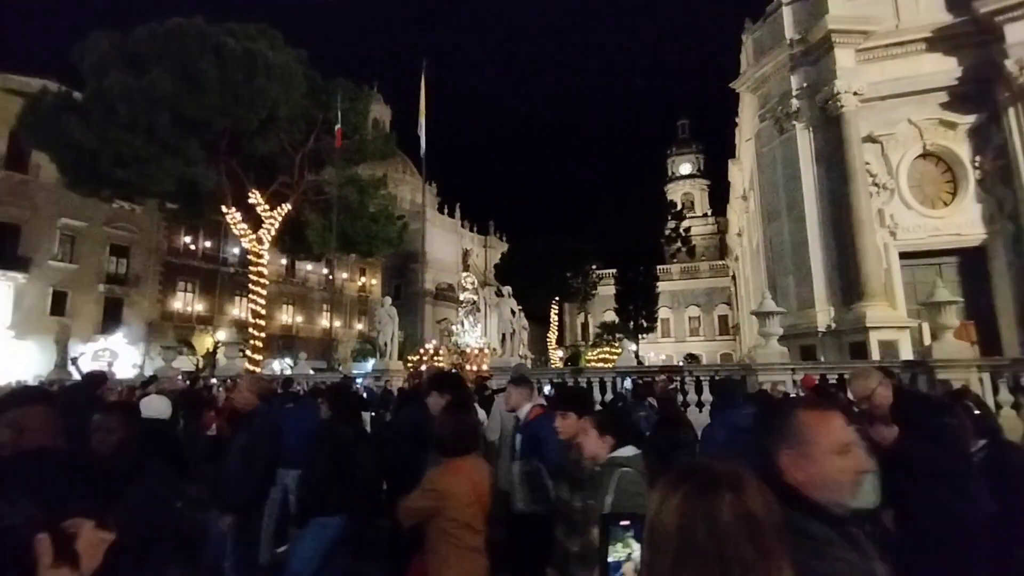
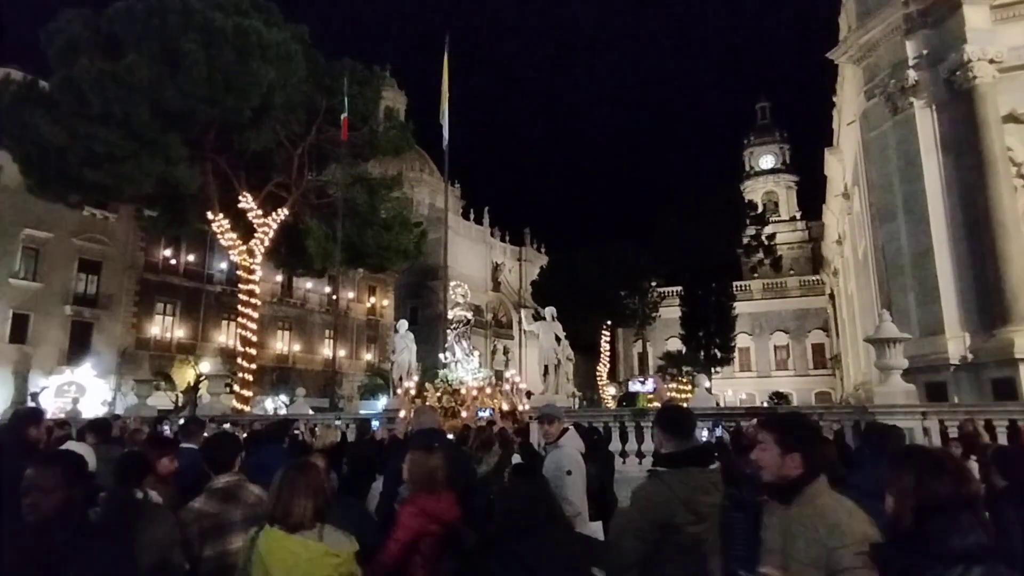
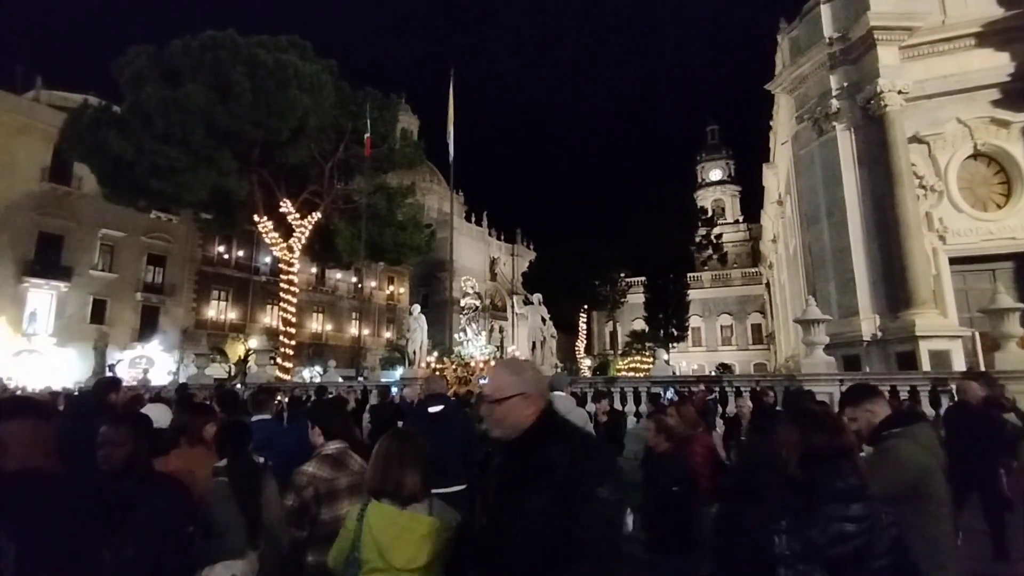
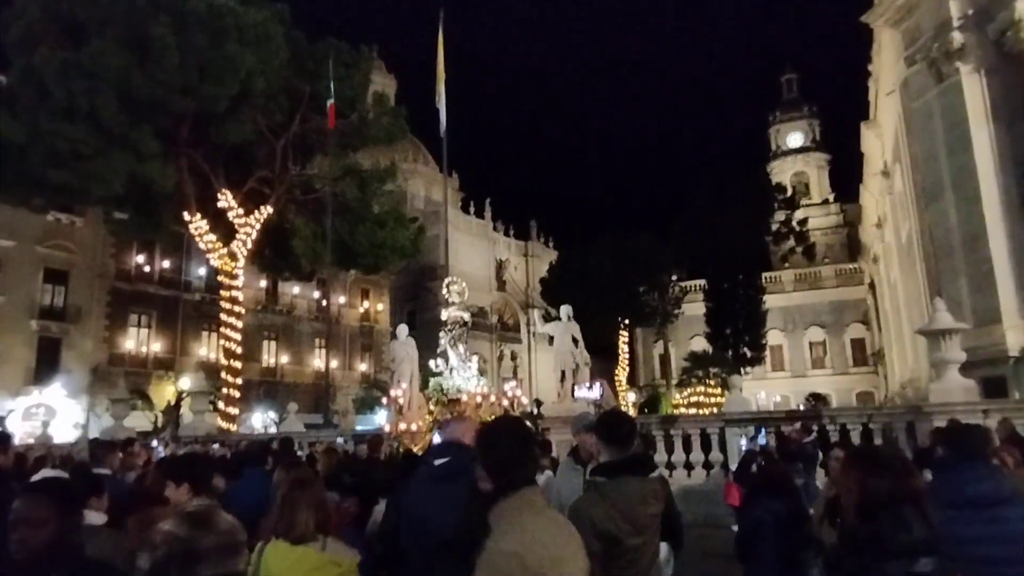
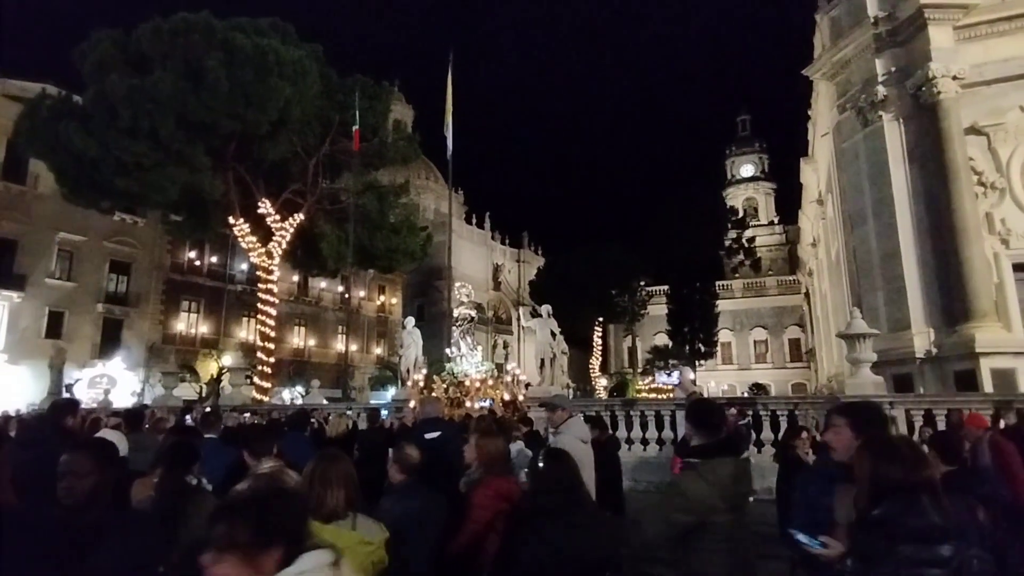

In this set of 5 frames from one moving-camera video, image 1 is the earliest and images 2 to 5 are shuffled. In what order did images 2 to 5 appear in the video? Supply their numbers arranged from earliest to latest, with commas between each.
3, 5, 2, 4
